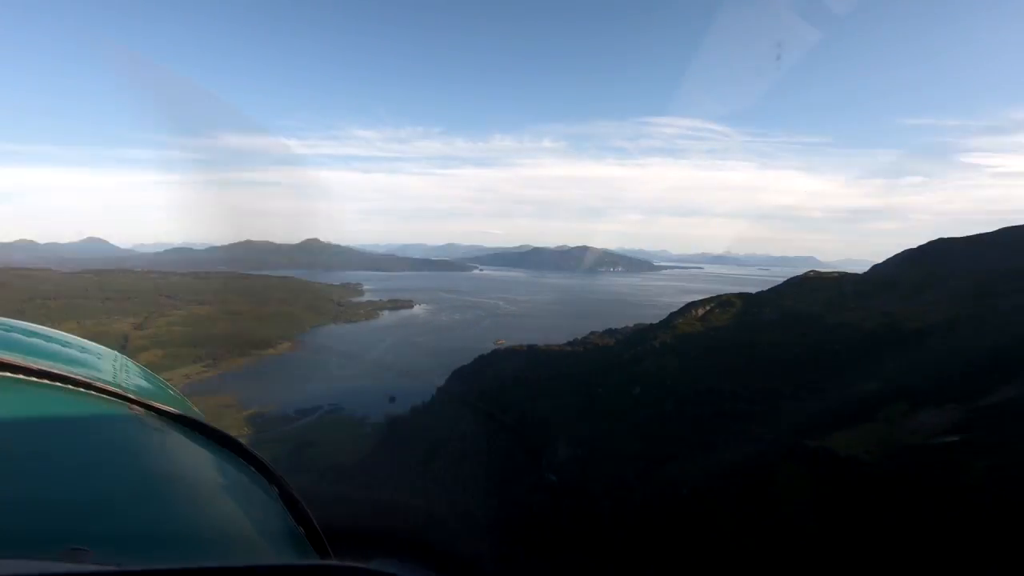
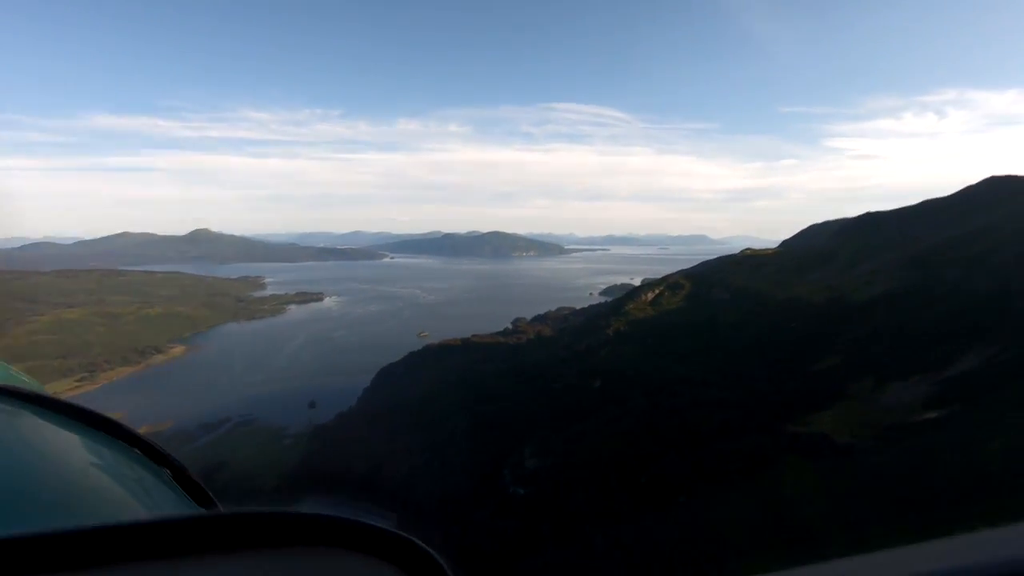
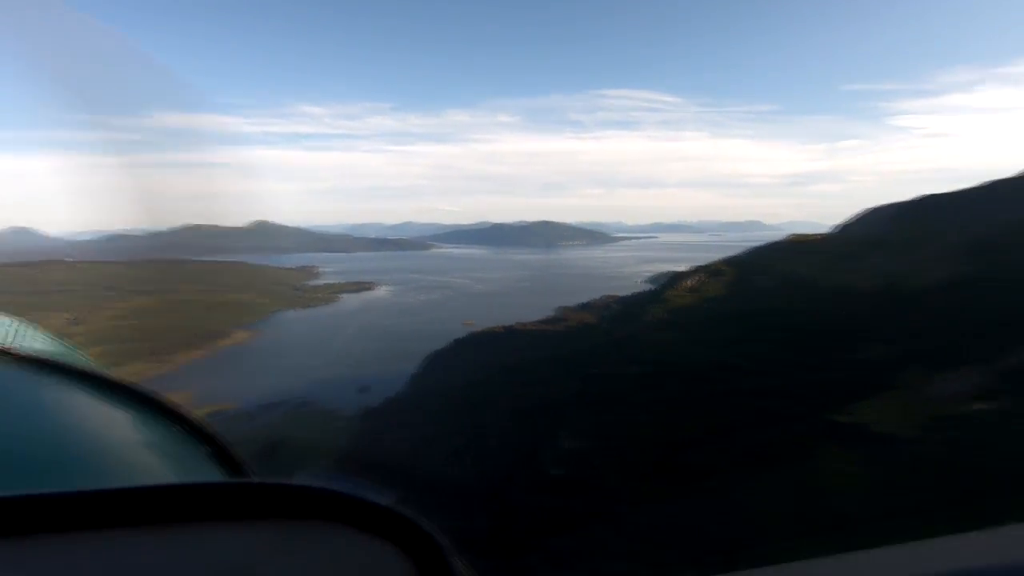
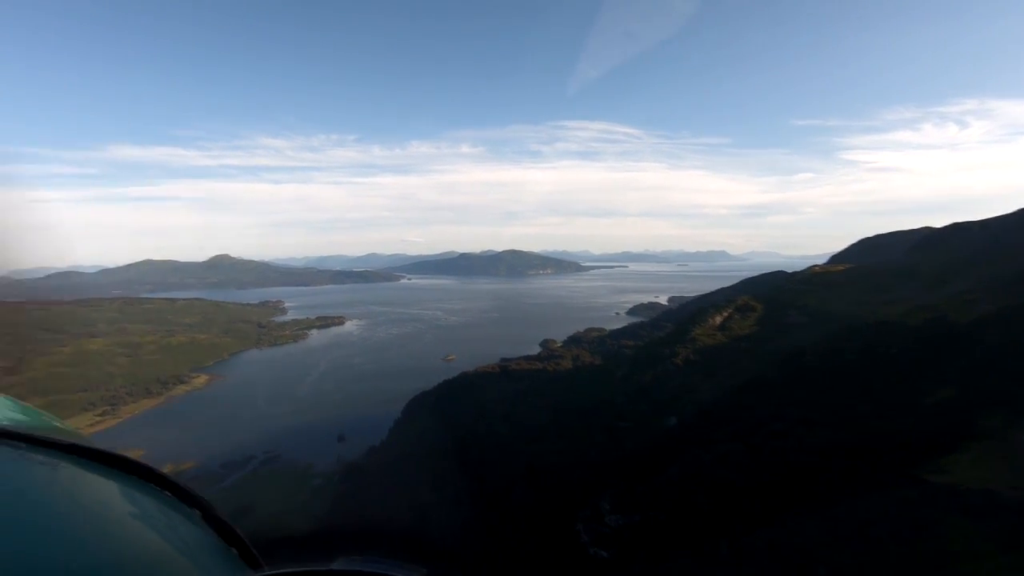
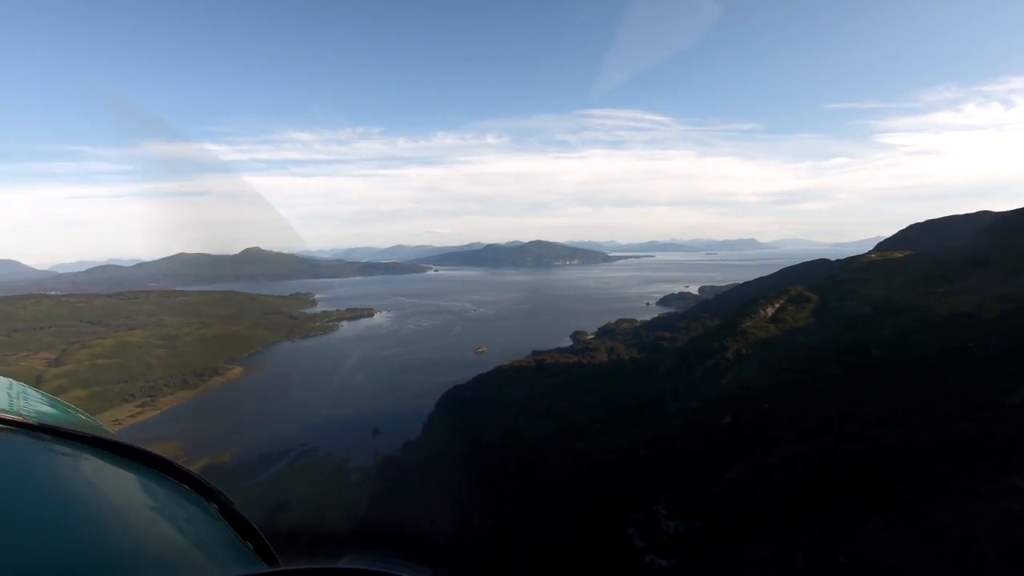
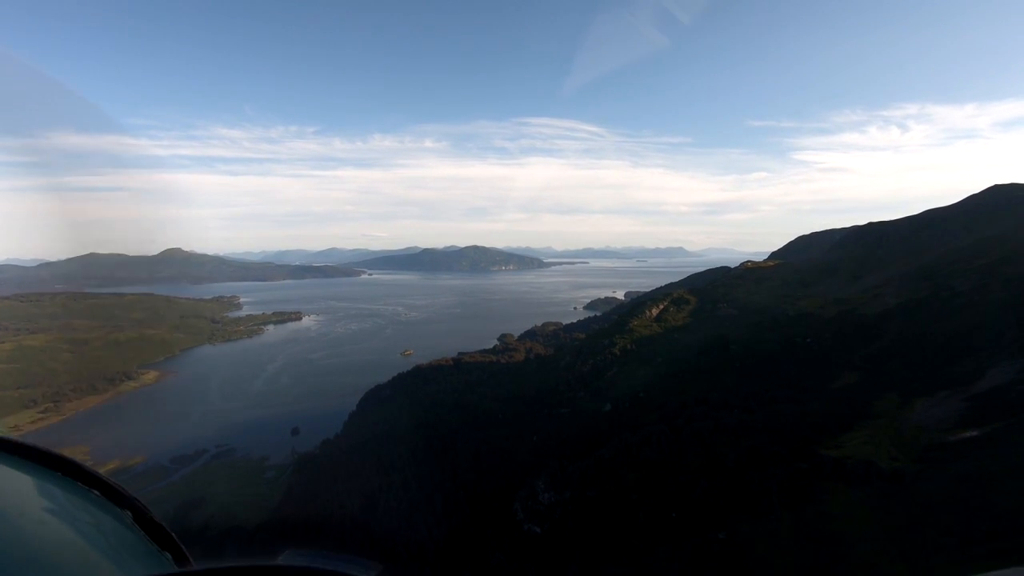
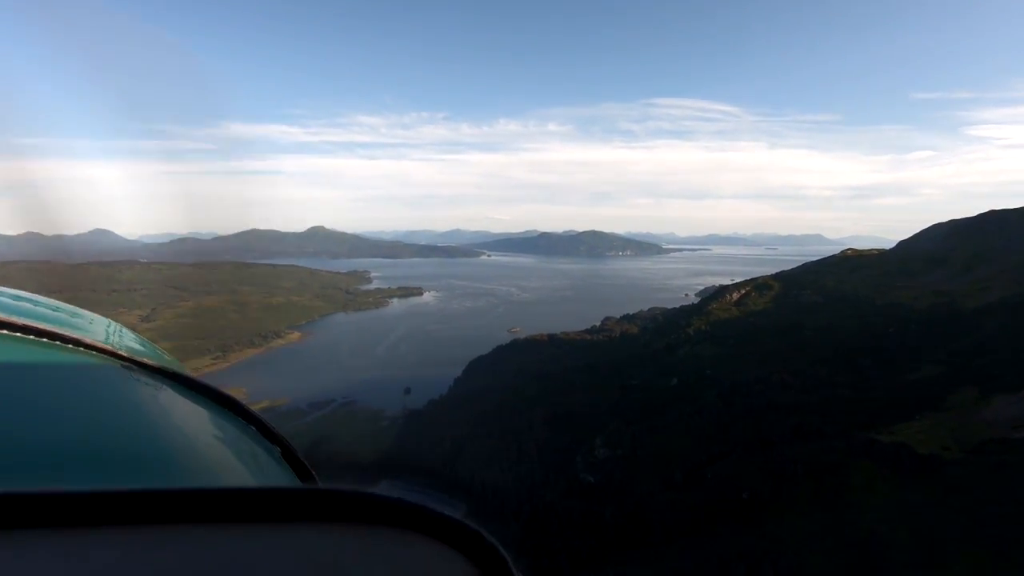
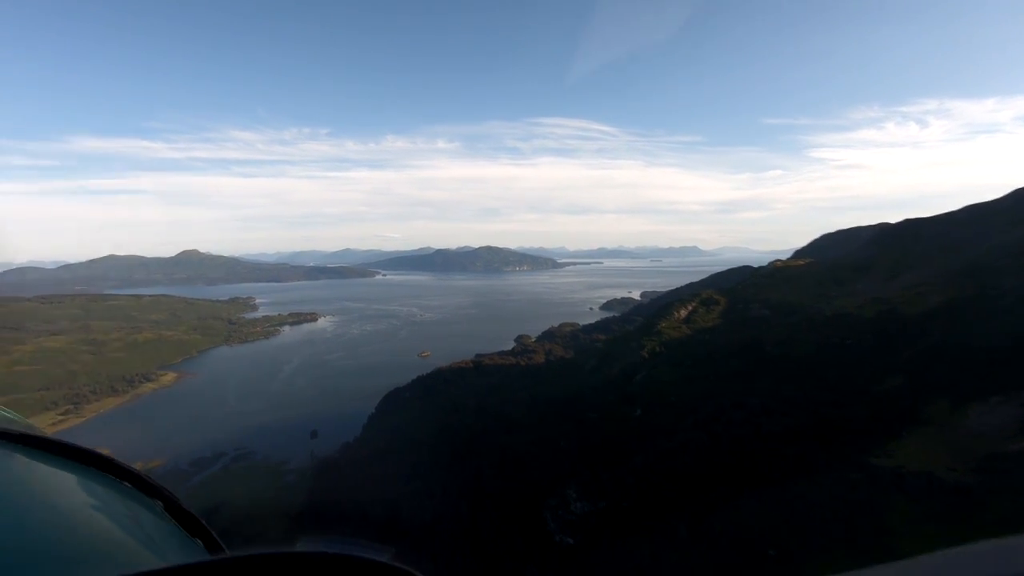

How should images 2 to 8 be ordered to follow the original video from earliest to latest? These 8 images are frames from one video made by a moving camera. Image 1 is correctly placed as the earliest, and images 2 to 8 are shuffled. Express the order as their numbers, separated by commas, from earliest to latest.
7, 3, 2, 6, 8, 4, 5
